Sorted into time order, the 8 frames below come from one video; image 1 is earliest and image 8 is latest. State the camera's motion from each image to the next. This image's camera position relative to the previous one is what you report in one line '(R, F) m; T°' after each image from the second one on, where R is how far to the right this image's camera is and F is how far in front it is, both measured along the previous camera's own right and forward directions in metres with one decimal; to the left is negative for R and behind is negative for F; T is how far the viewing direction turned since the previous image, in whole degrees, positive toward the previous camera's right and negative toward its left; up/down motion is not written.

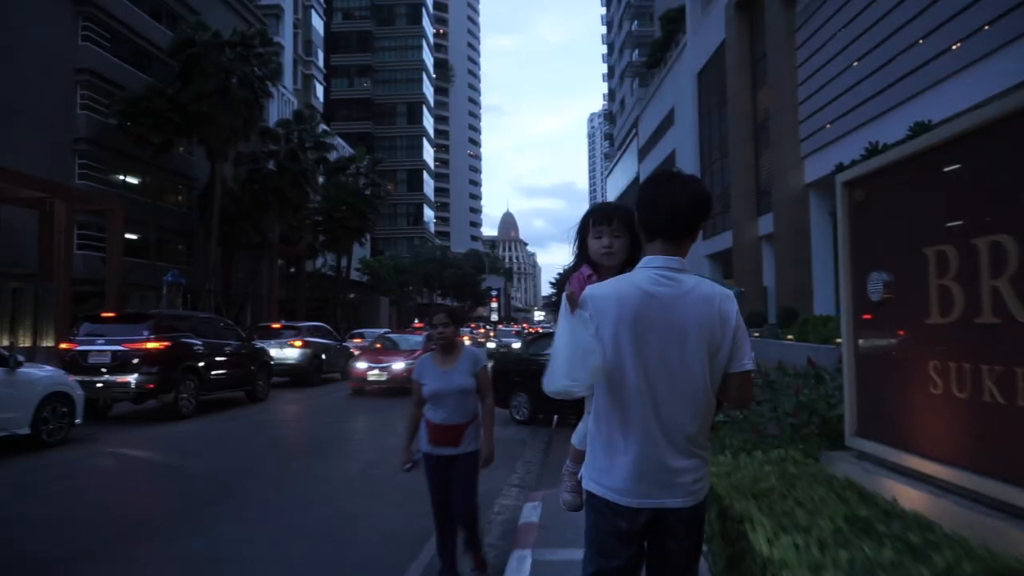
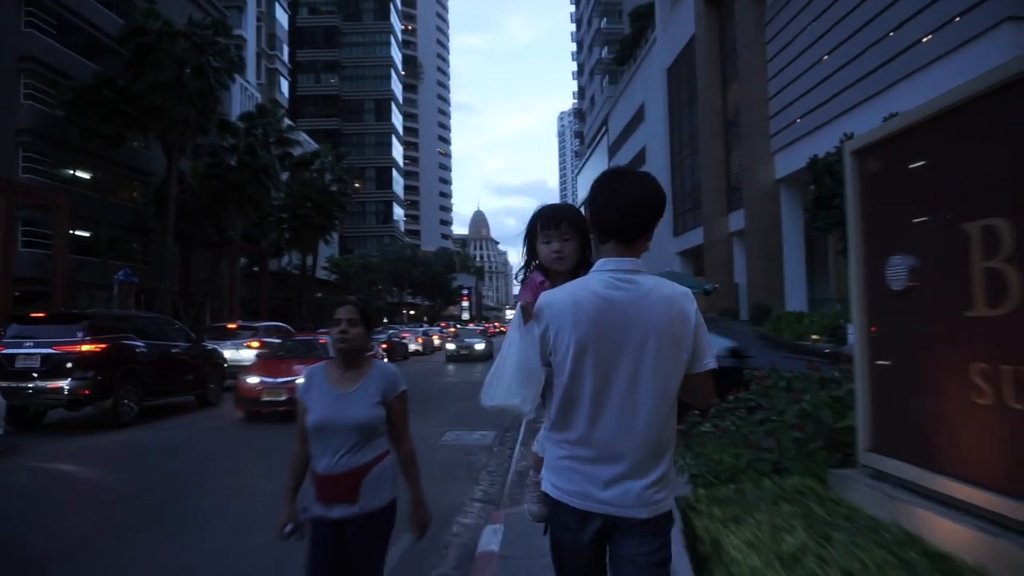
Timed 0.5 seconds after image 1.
(+0.1, +0.7) m; +2°
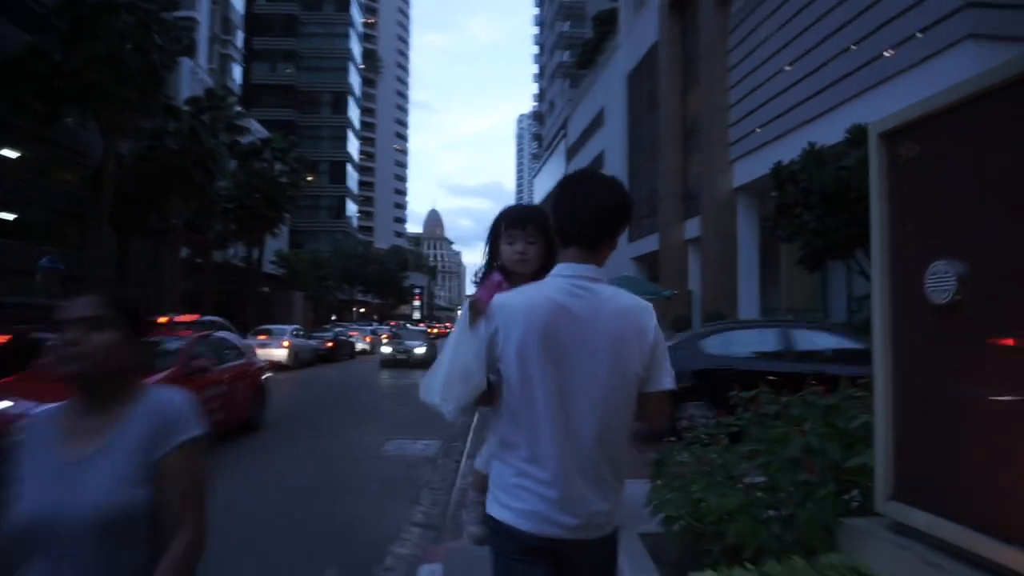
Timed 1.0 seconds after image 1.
(0.0, +0.7) m; +3°
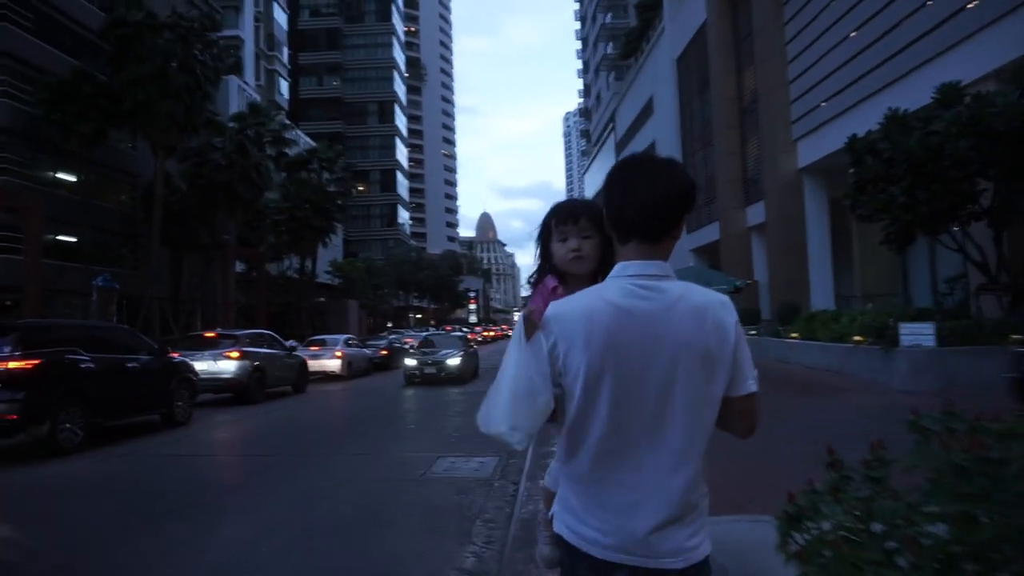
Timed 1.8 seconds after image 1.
(0.0, +1.3) m; -3°
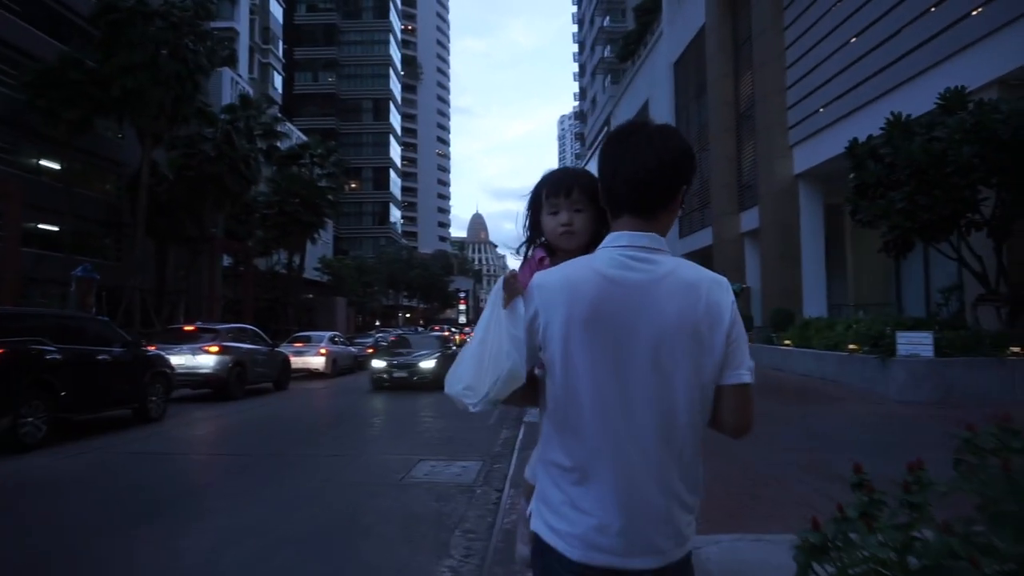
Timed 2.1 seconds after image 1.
(0.0, +0.4) m; +1°
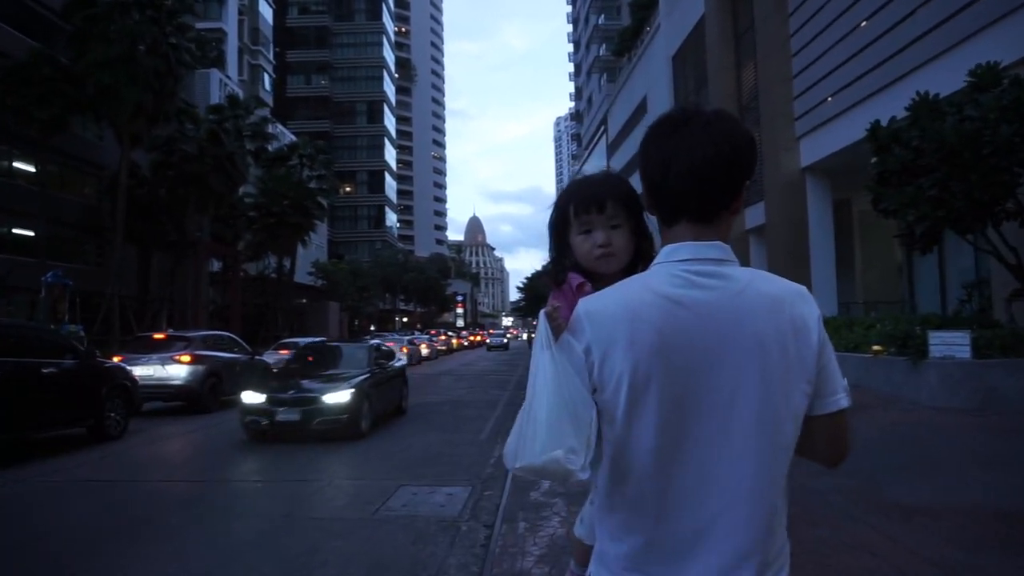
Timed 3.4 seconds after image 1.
(+0.1, +1.4) m; 0°
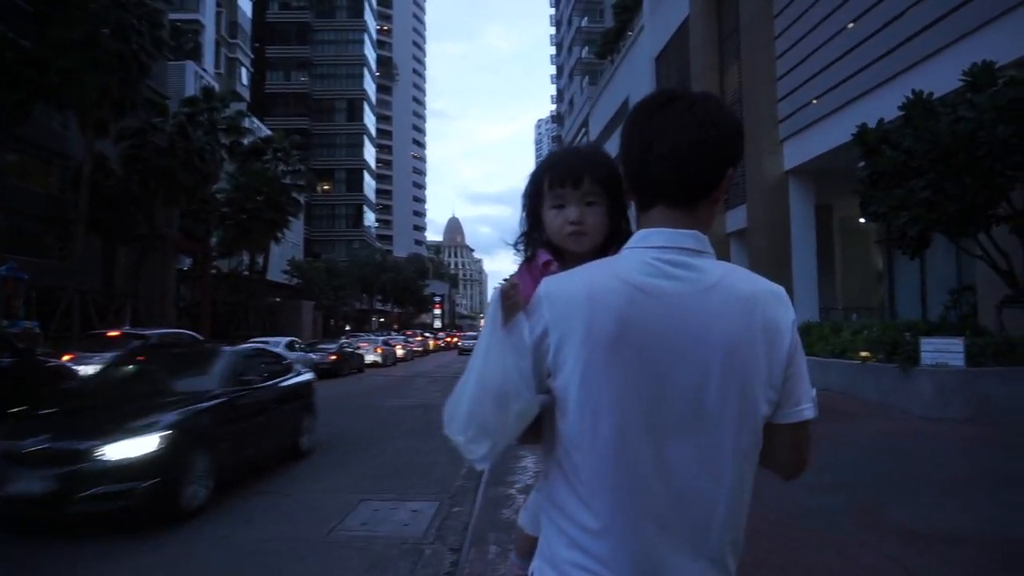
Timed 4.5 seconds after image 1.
(+0.1, +0.7) m; +1°
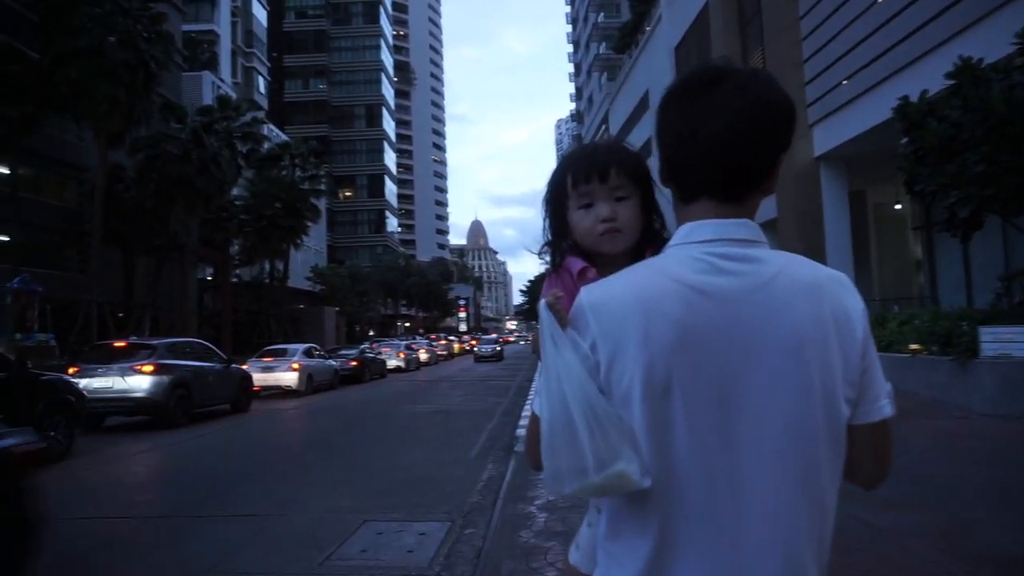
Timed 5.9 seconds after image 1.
(+0.1, +0.9) m; -2°
